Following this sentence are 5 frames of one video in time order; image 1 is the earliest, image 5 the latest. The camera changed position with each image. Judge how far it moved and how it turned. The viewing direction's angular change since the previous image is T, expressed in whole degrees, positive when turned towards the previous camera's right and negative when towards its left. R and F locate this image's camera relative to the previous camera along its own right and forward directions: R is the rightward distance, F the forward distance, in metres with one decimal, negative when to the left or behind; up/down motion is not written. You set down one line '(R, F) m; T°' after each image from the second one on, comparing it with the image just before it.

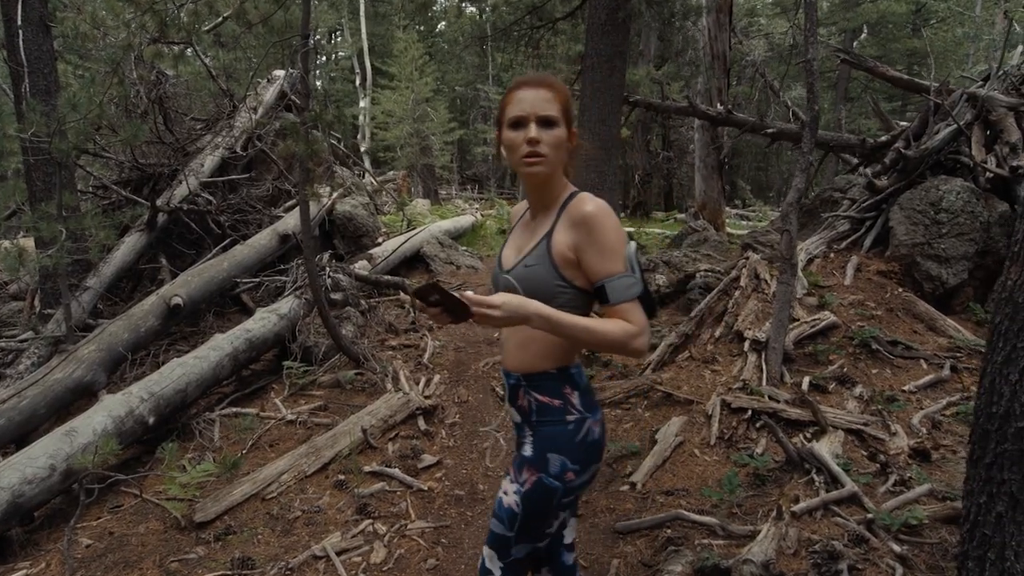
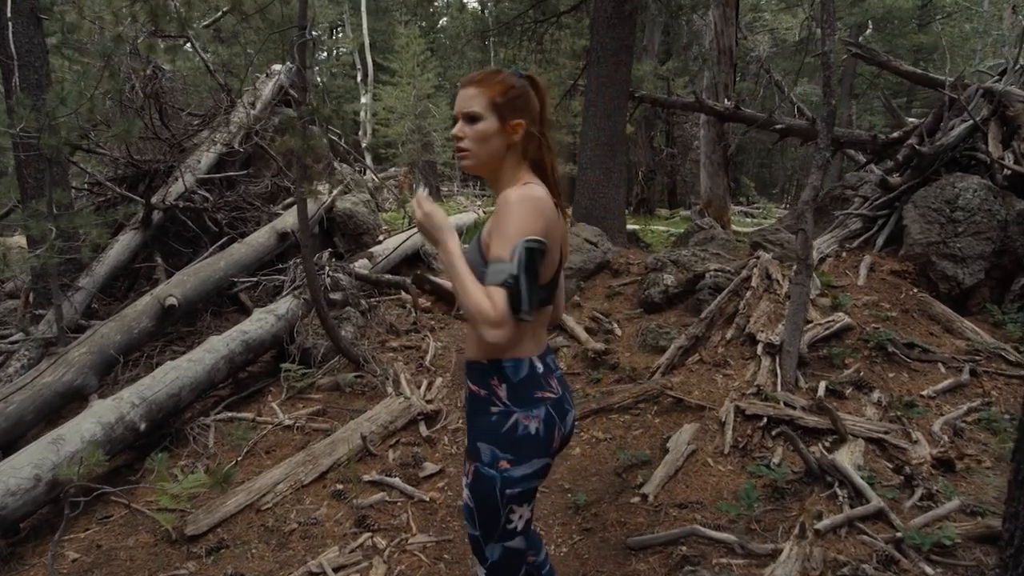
(0.0, +0.2) m; 0°
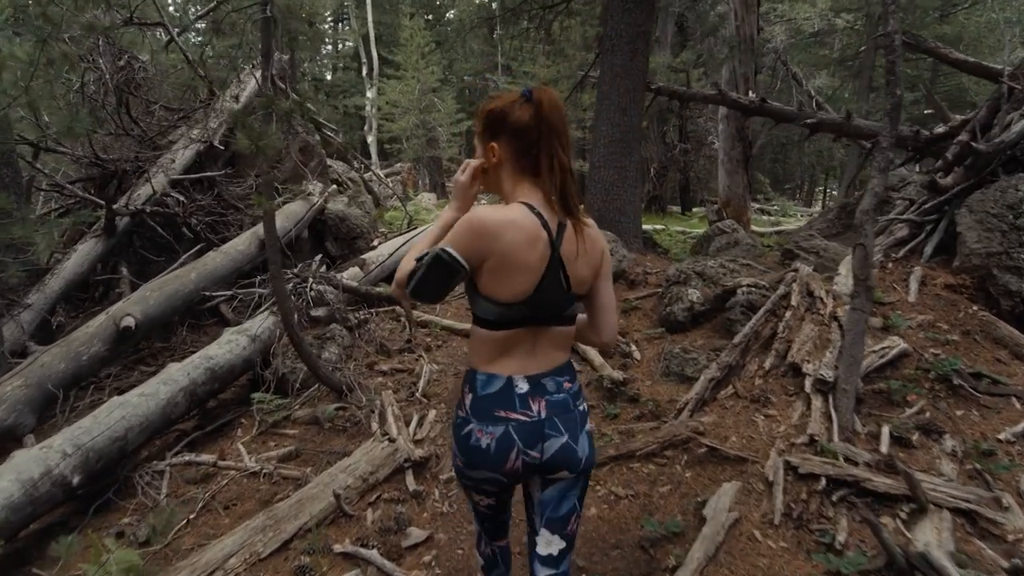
(0.0, +0.7) m; -1°
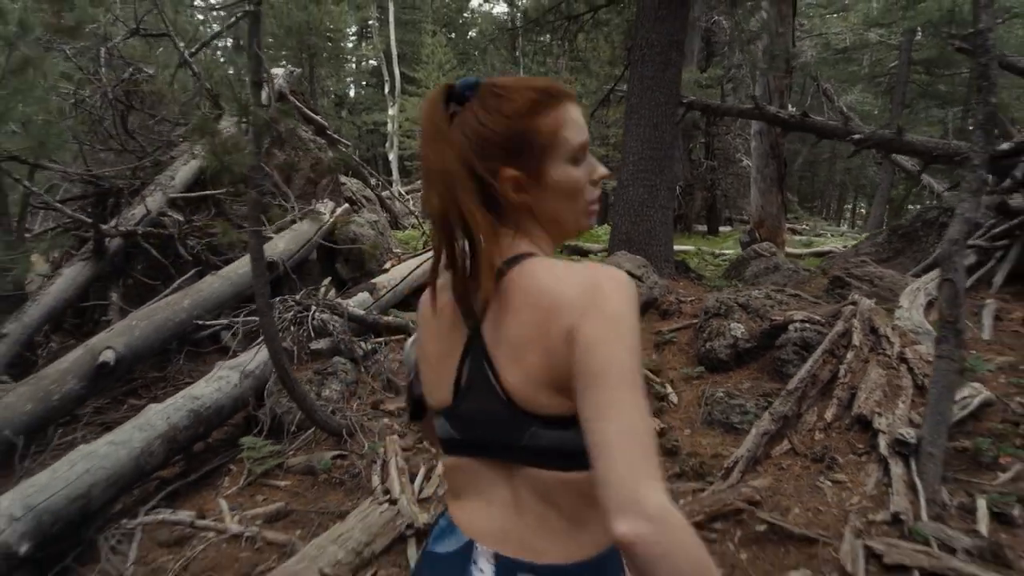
(0.0, +0.5) m; -2°
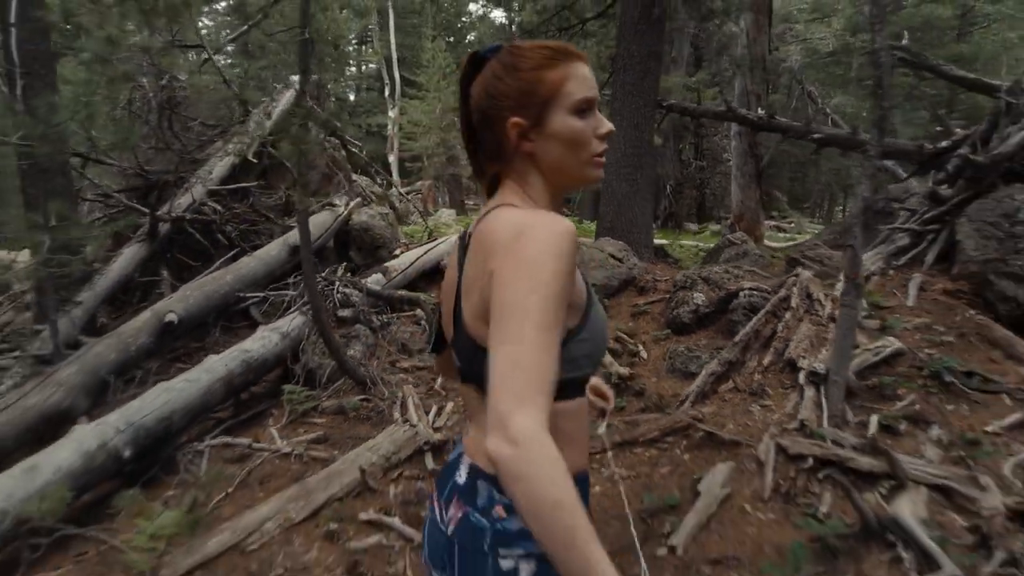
(0.0, -0.8) m; 0°
